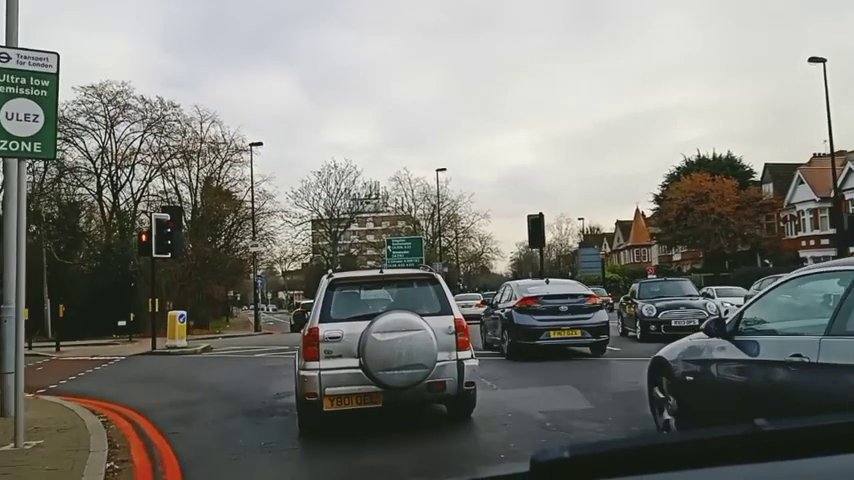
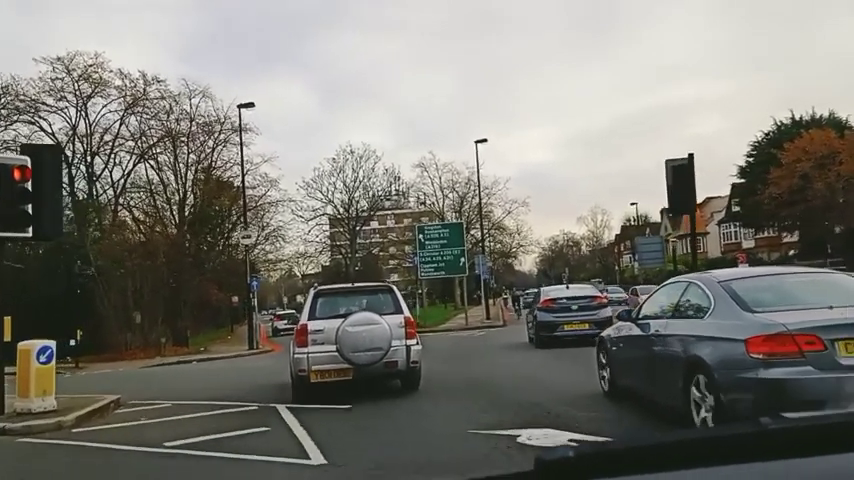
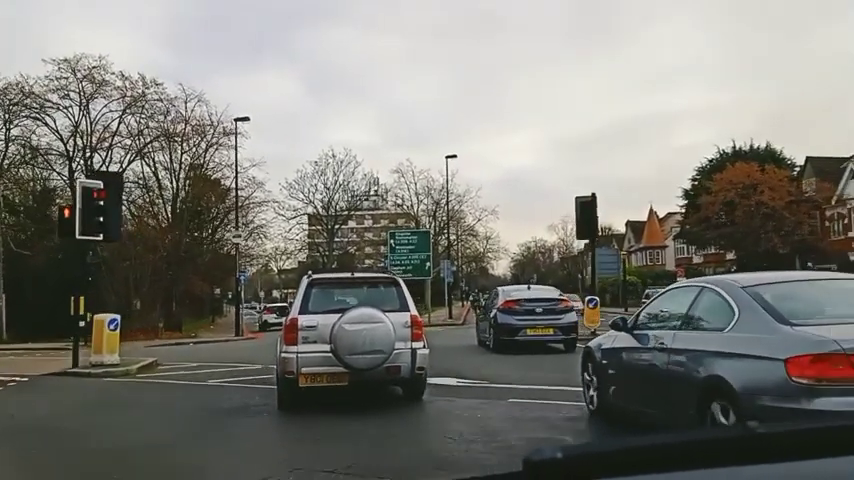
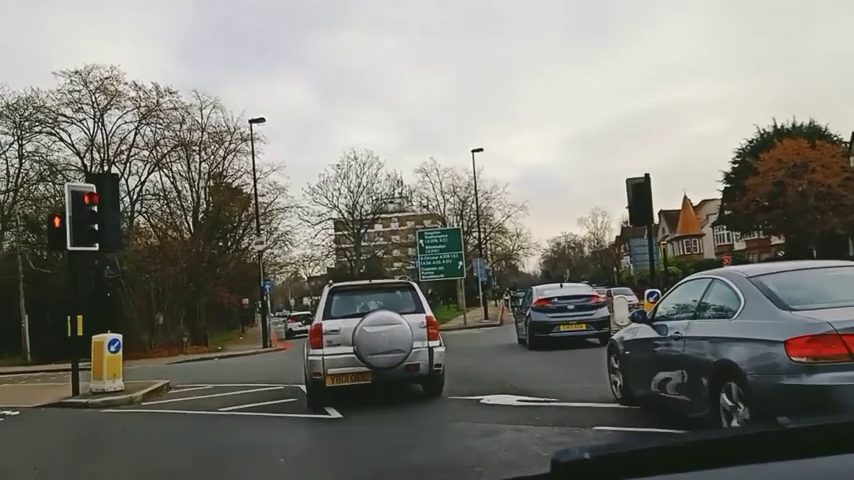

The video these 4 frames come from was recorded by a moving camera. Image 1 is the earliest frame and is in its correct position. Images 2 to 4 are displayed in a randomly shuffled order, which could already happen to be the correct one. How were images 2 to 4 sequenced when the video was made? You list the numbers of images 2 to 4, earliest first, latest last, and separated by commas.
3, 4, 2
